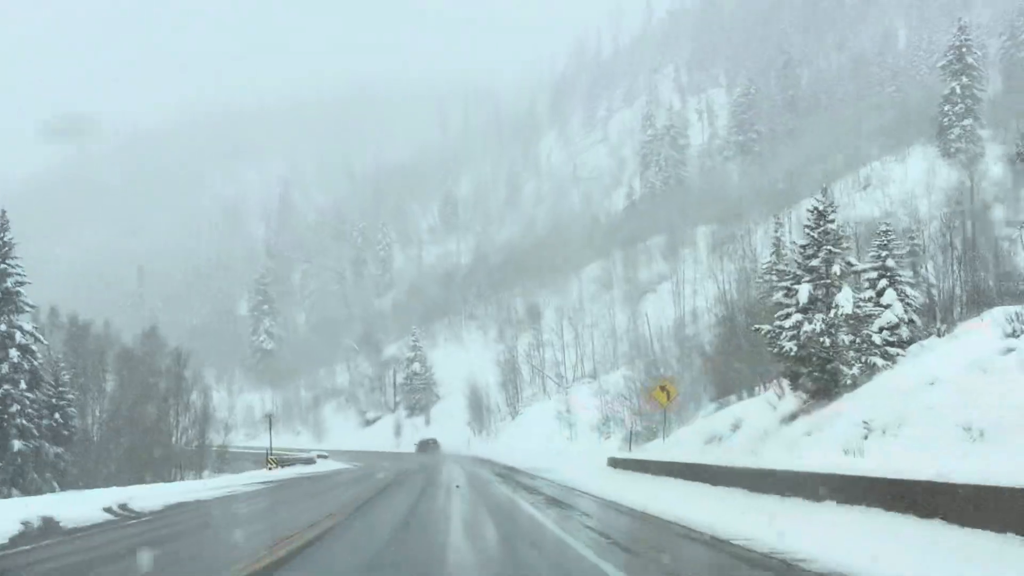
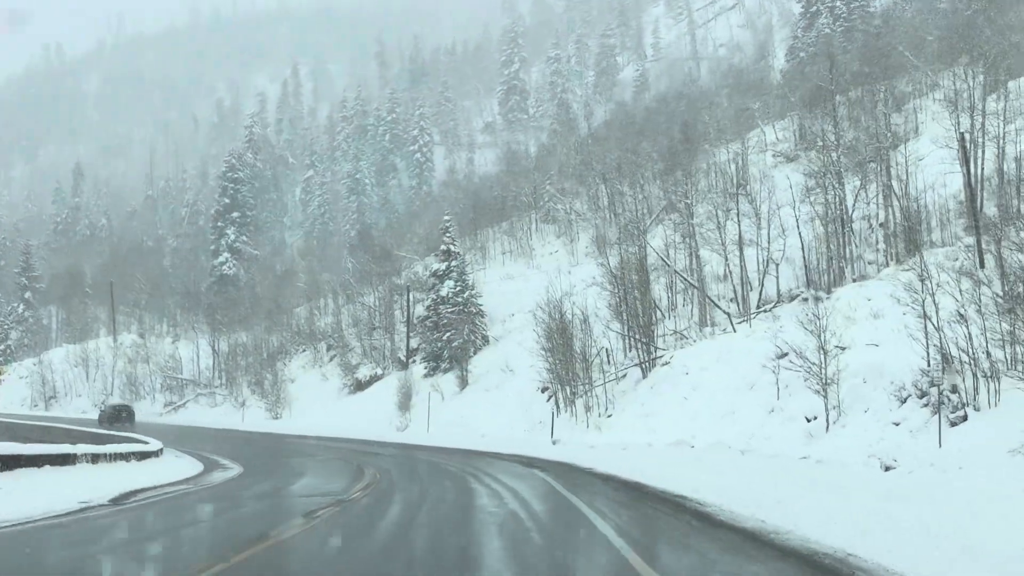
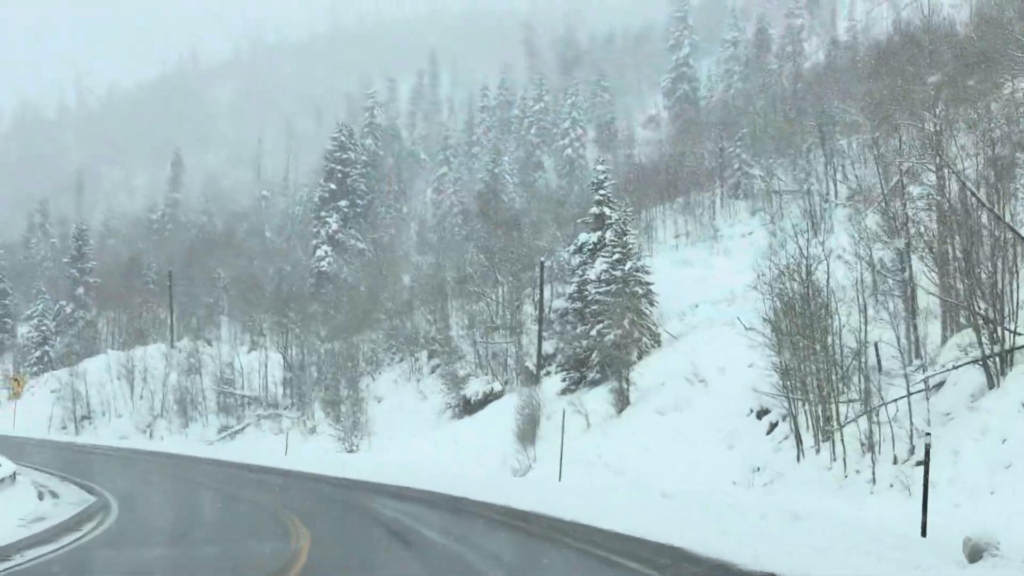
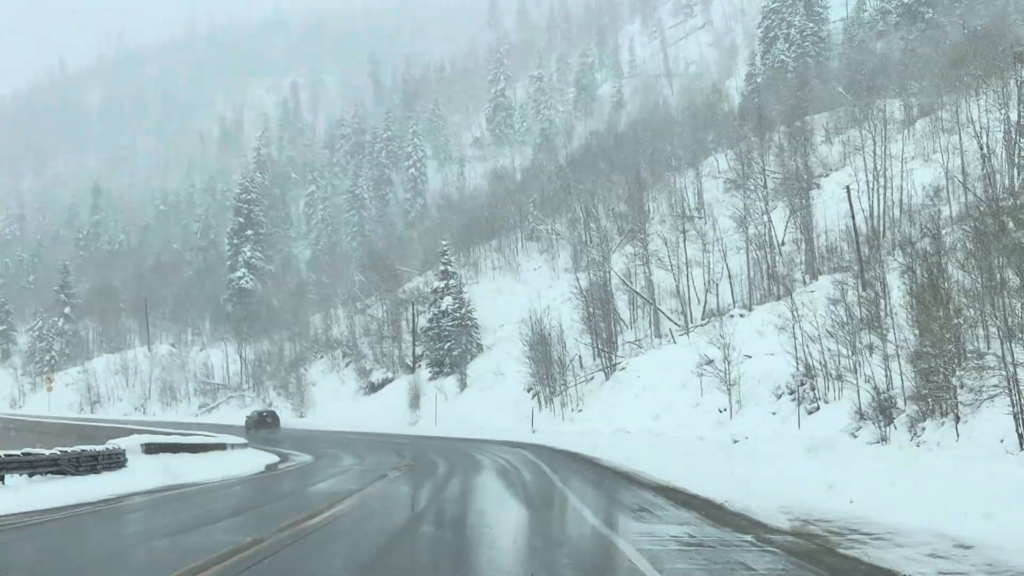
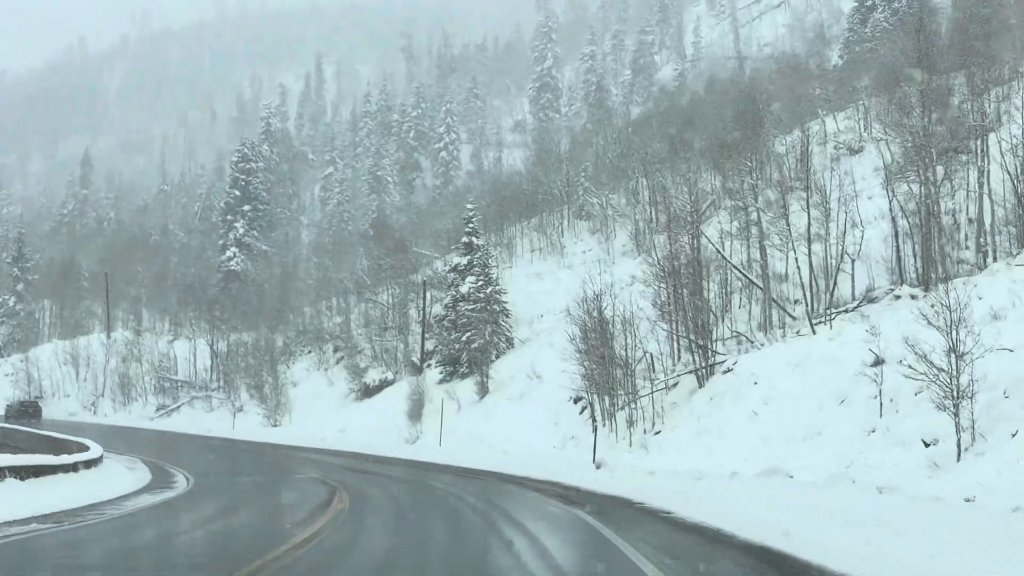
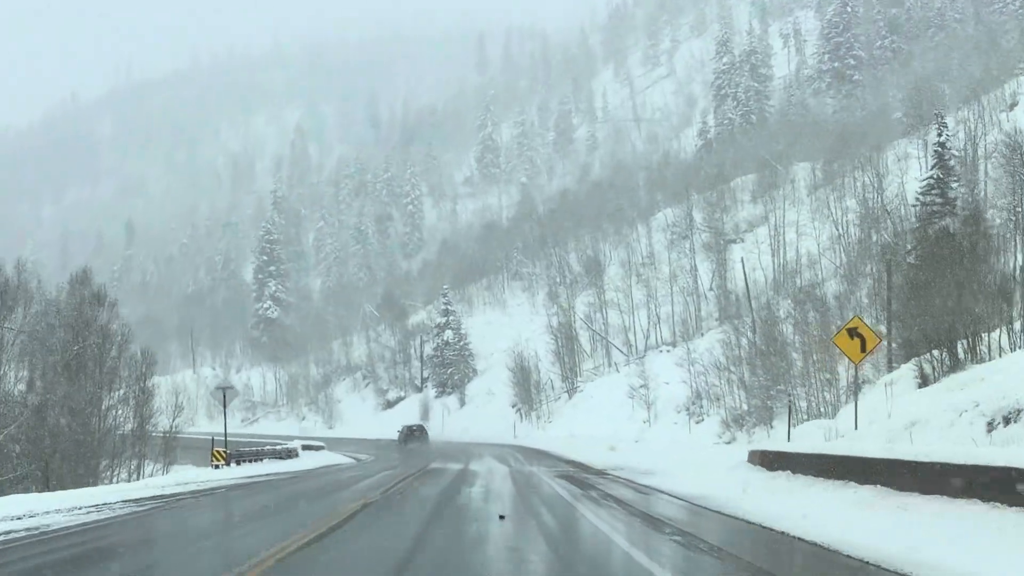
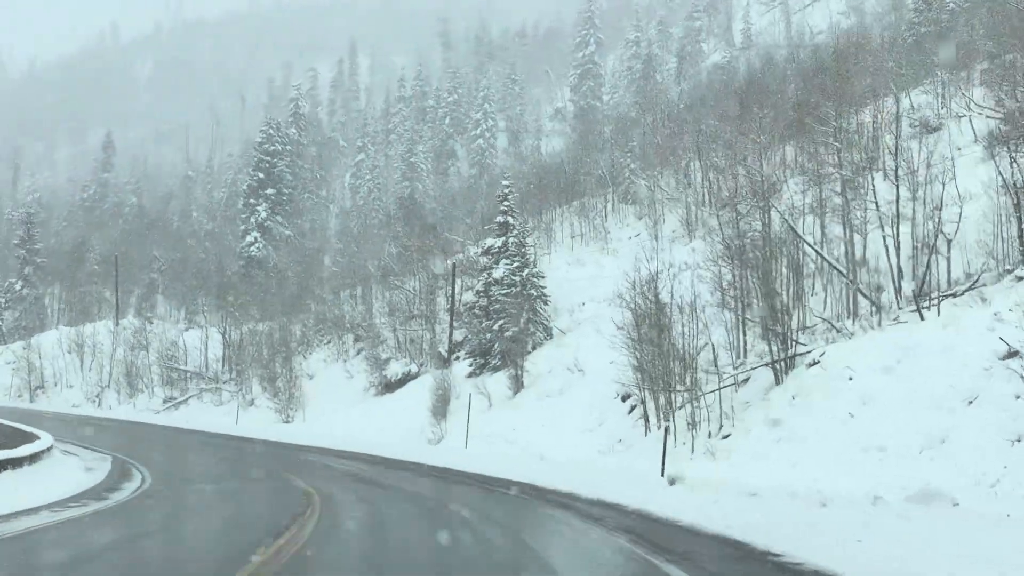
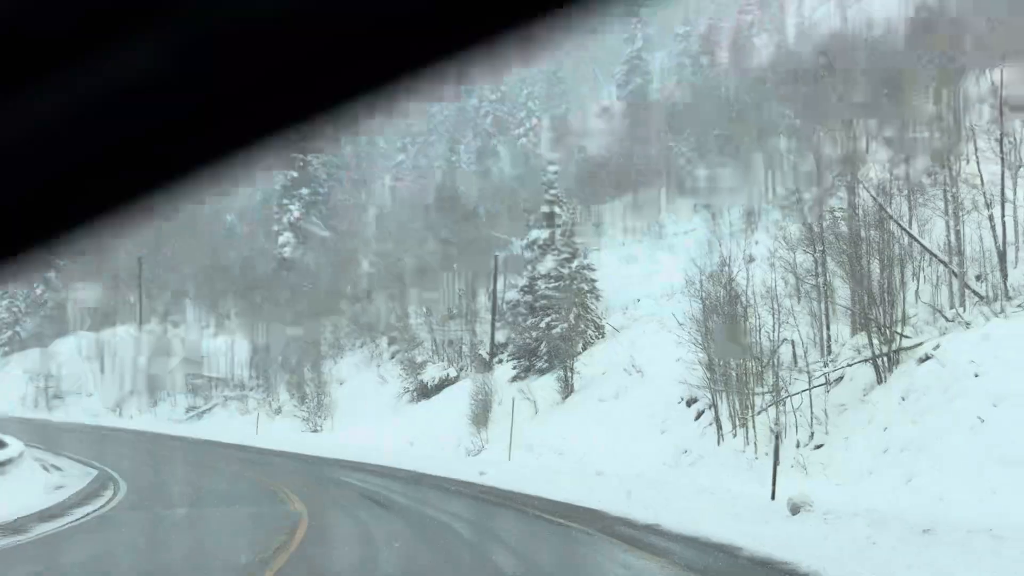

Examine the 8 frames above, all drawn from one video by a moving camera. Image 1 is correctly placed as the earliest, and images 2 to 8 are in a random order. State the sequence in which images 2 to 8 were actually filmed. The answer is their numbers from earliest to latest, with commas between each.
6, 4, 2, 5, 7, 8, 3
